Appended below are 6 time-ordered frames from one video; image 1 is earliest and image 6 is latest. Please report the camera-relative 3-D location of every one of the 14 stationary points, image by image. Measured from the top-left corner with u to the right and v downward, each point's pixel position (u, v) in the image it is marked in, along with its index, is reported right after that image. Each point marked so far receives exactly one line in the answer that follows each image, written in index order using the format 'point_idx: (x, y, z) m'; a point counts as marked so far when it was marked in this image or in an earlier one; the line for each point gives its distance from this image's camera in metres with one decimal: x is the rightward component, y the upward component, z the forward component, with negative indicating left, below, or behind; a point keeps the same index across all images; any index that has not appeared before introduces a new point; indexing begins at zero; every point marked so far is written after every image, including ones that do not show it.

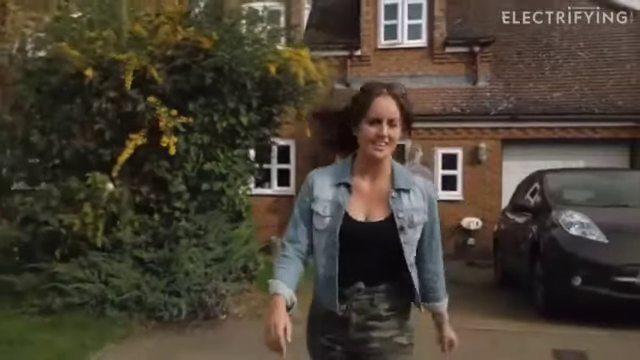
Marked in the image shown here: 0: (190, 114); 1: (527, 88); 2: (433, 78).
0: (-1.2, +0.6, +5.7) m
1: (+4.1, +1.8, +11.9) m
2: (+2.3, +2.1, +12.1) m
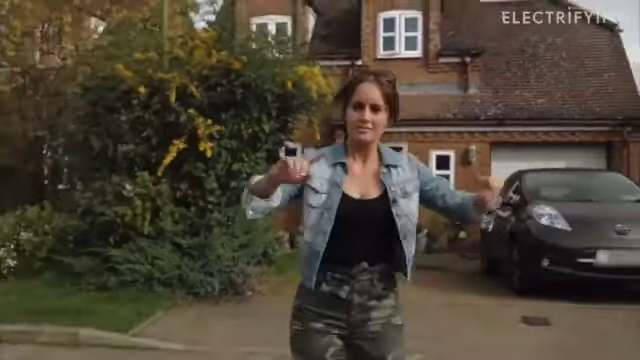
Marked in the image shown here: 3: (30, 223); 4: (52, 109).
0: (-1.1, +0.6, +6.8) m
1: (+4.2, +1.9, +13.0) m
2: (+2.4, +2.1, +13.2) m
3: (-3.8, -0.5, +7.7) m
4: (-3.8, +1.0, +8.4) m
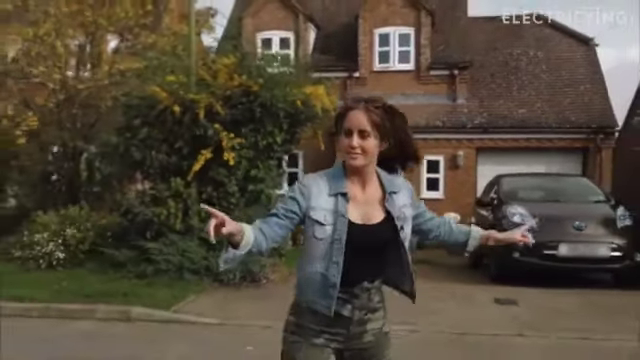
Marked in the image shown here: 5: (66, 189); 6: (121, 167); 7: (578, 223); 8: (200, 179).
0: (-1.0, +0.6, +8.0) m
1: (+4.2, +1.8, +14.3) m
2: (+2.4, +2.1, +14.5) m
3: (-3.7, -0.6, +8.9) m
4: (-3.8, +1.0, +9.6) m
5: (-4.2, -0.2, +9.7) m
6: (-2.9, +0.2, +8.6) m
7: (+3.4, -0.6, +8.0) m
8: (-1.6, 0.0, +8.1) m
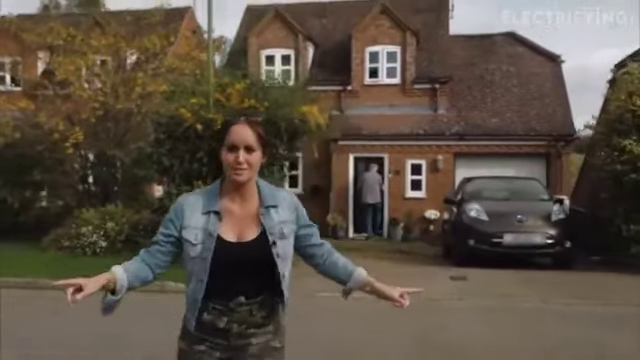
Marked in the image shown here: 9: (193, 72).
0: (-1.2, +0.5, +10.0) m
1: (+4.2, +1.8, +16.2) m
2: (+2.3, +2.0, +16.4) m
3: (-3.8, -0.7, +10.9) m
4: (-3.9, +0.9, +11.5) m
5: (-4.3, -0.2, +11.7) m
6: (-3.0, +0.1, +10.6) m
7: (+3.3, -0.6, +9.9) m
8: (-1.7, 0.0, +10.1) m
9: (-2.5, +2.1, +11.5) m
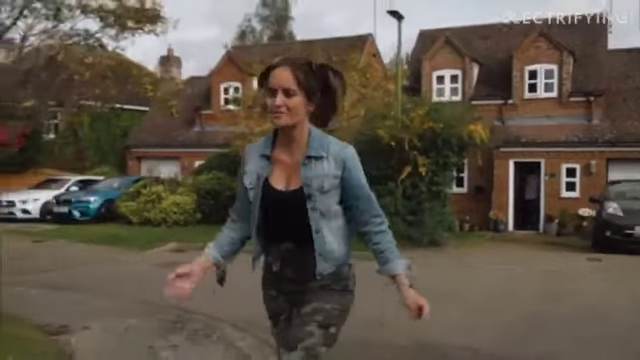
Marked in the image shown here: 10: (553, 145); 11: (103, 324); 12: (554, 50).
0: (+2.5, +0.5, +13.4) m
1: (+9.2, +1.7, +18.0) m
2: (+7.6, +1.9, +18.7) m
3: (+0.1, -0.7, +15.0) m
4: (+0.3, +0.9, +15.6) m
5: (-0.2, -0.2, +15.9) m
6: (+0.9, +0.1, +14.5) m
7: (+6.8, -0.7, +12.2) m
8: (+1.9, -0.1, +13.7) m
9: (+1.6, +2.1, +15.2) m
10: (+6.9, +1.0, +17.5) m
11: (-2.3, -1.5, +6.2) m
12: (+7.0, +3.9, +17.9) m
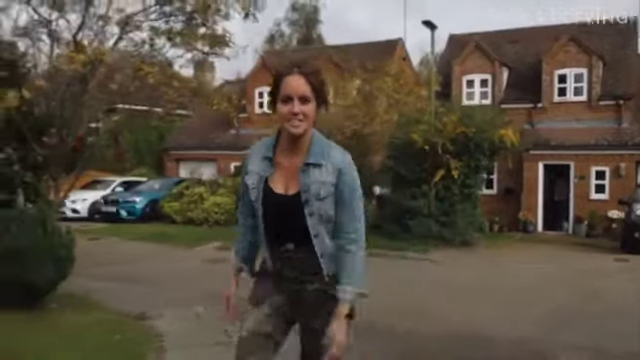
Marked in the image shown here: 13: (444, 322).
0: (+3.3, +0.4, +14.0) m
1: (+10.3, +1.6, +18.3) m
2: (+8.6, +1.9, +19.1) m
3: (+1.1, -0.7, +15.7) m
4: (+1.2, +0.8, +16.3) m
5: (+0.8, -0.3, +16.6) m
6: (+1.8, 0.0, +15.1) m
7: (+7.6, -0.8, +12.6) m
8: (+2.8, -0.1, +14.3) m
9: (+2.5, +2.0, +15.8) m
10: (+7.9, +0.9, +17.9) m
11: (-1.7, -1.6, +7.0) m
12: (+8.1, +3.8, +18.3) m
13: (+1.6, -1.9, +7.8) m
